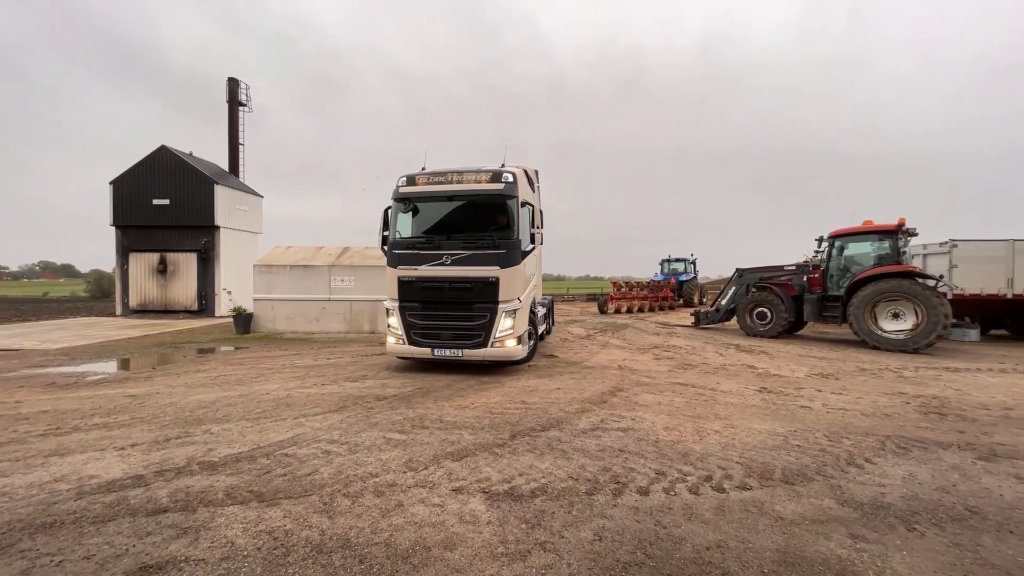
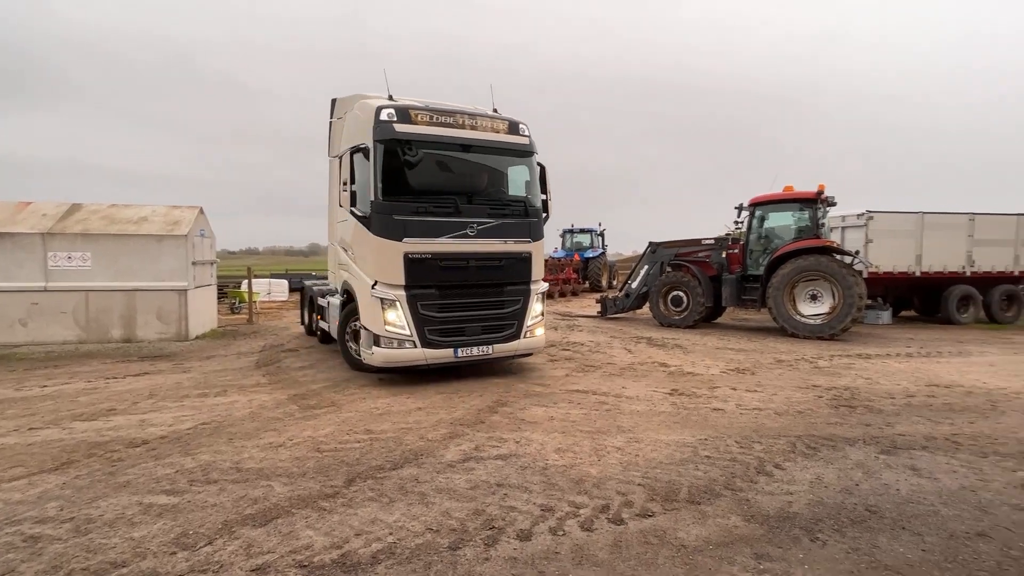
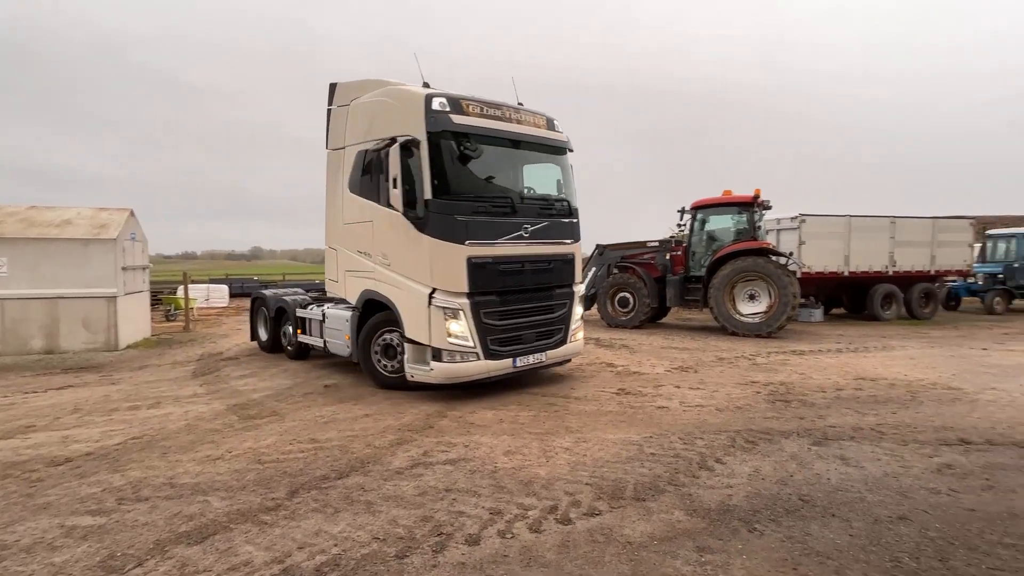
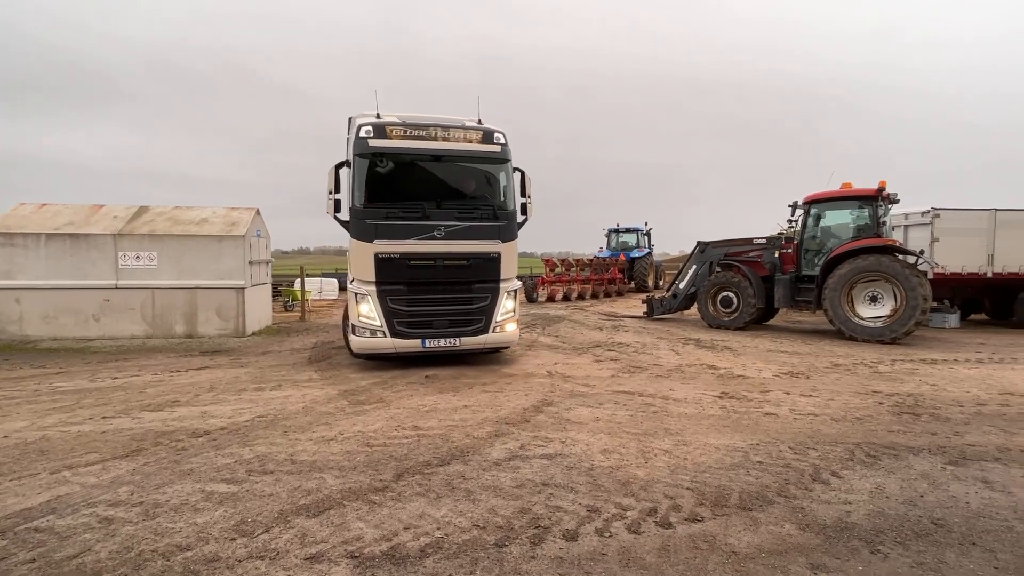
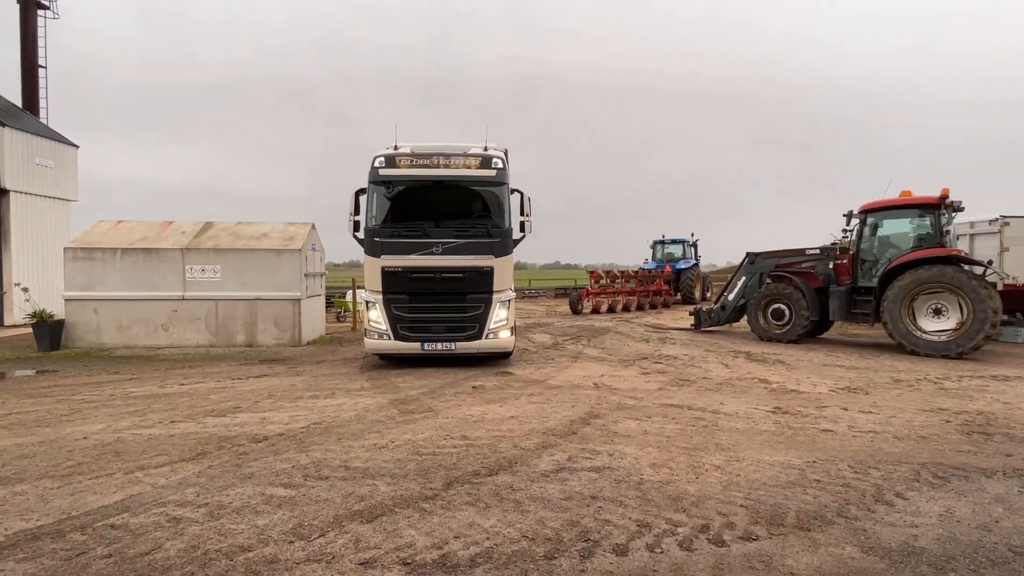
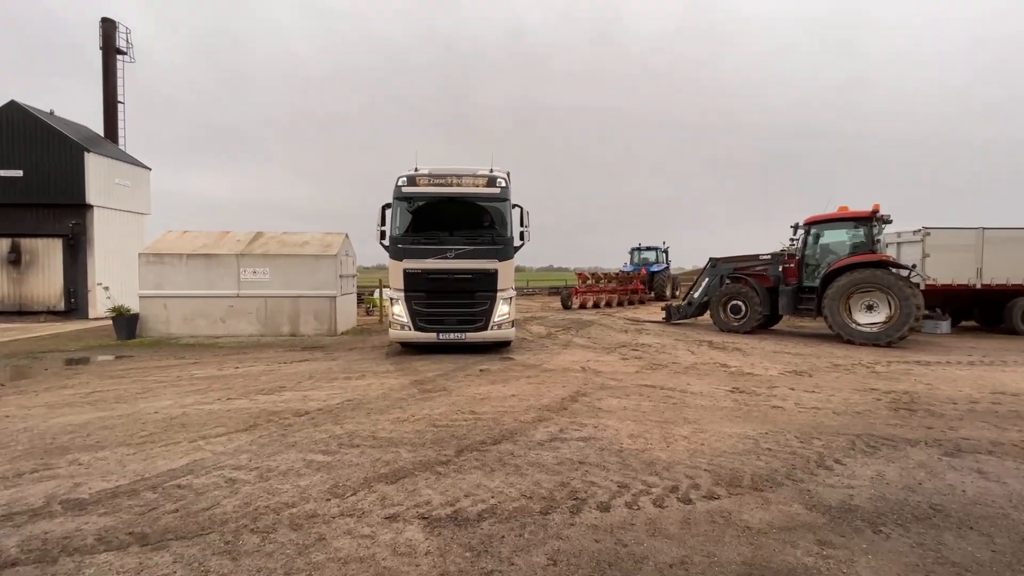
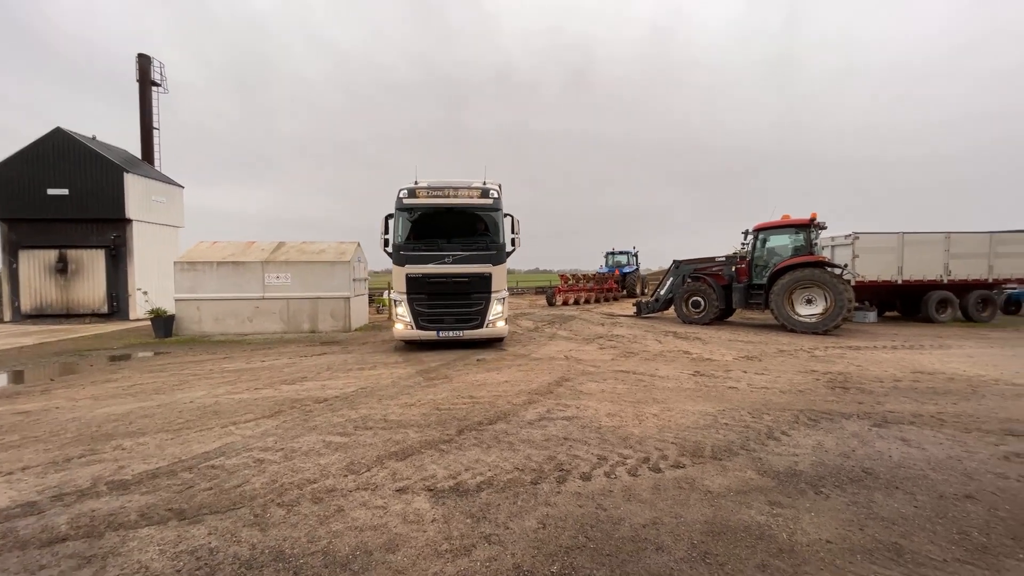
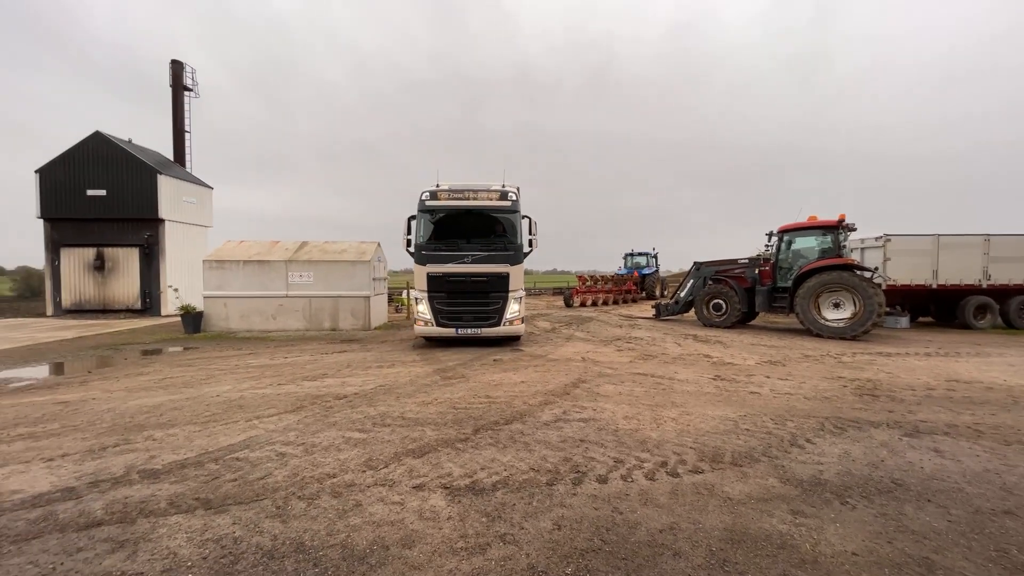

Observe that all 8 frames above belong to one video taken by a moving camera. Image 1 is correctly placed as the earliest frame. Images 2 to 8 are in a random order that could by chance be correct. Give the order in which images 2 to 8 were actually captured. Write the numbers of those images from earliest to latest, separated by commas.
7, 8, 6, 5, 4, 2, 3
